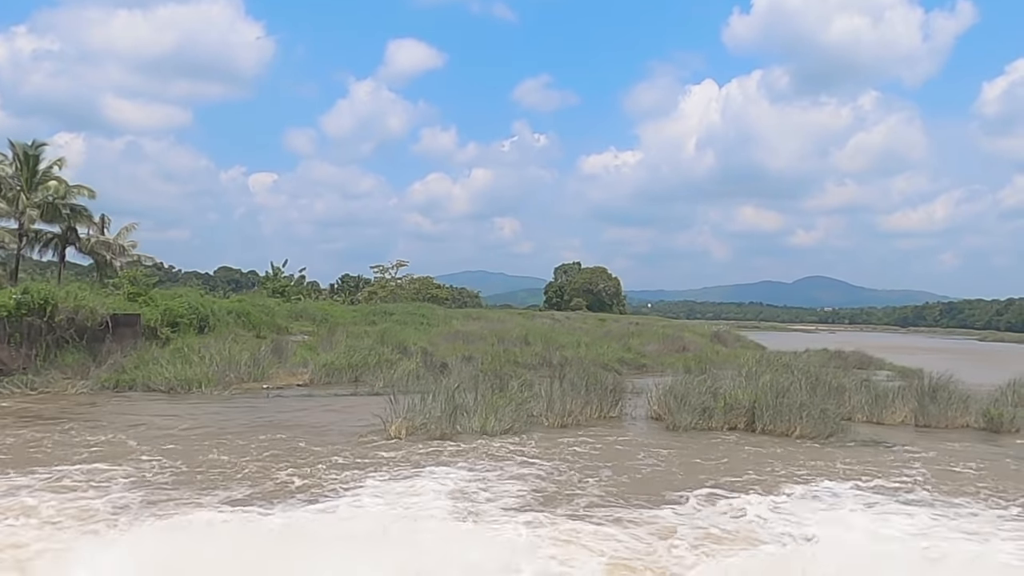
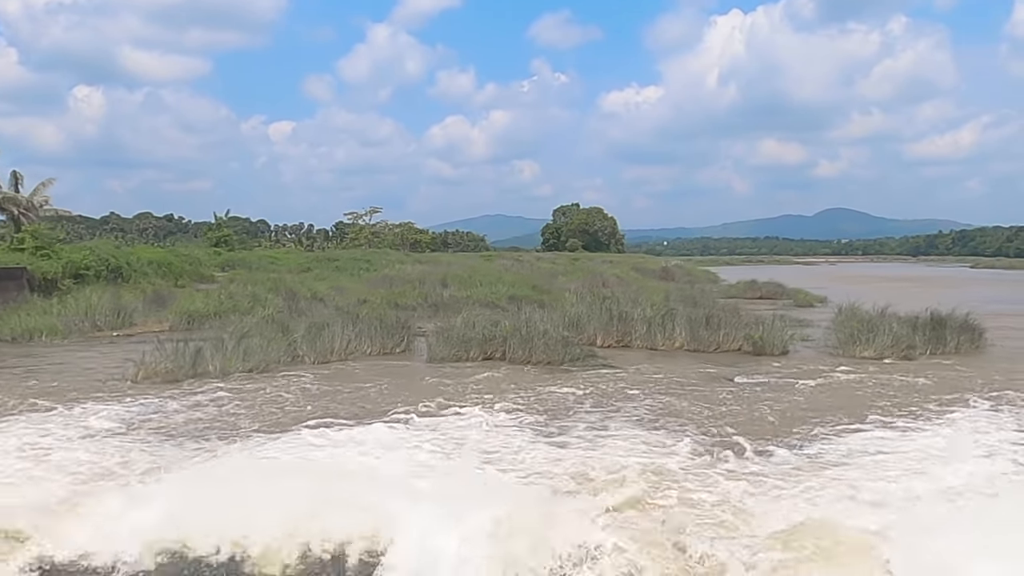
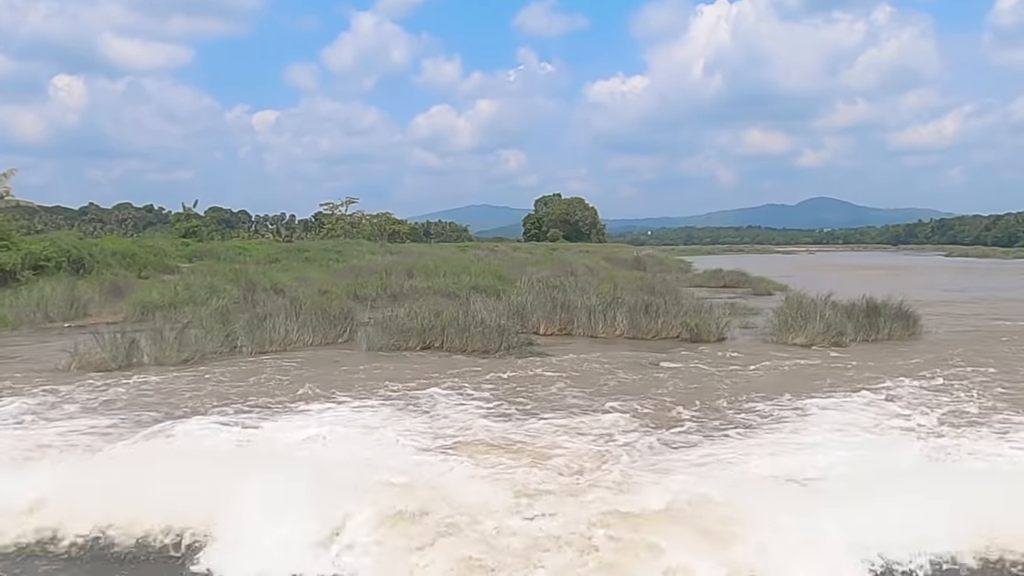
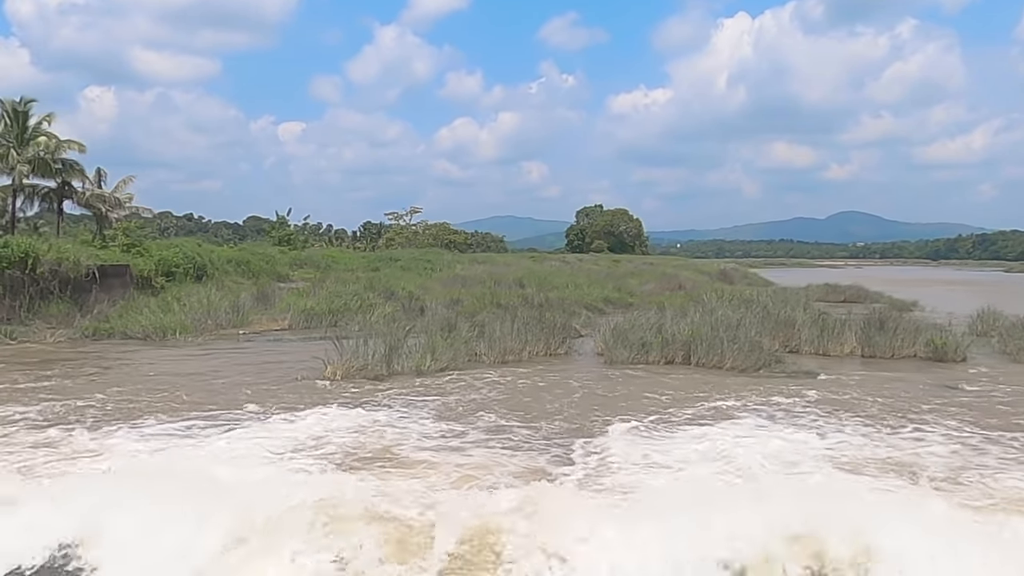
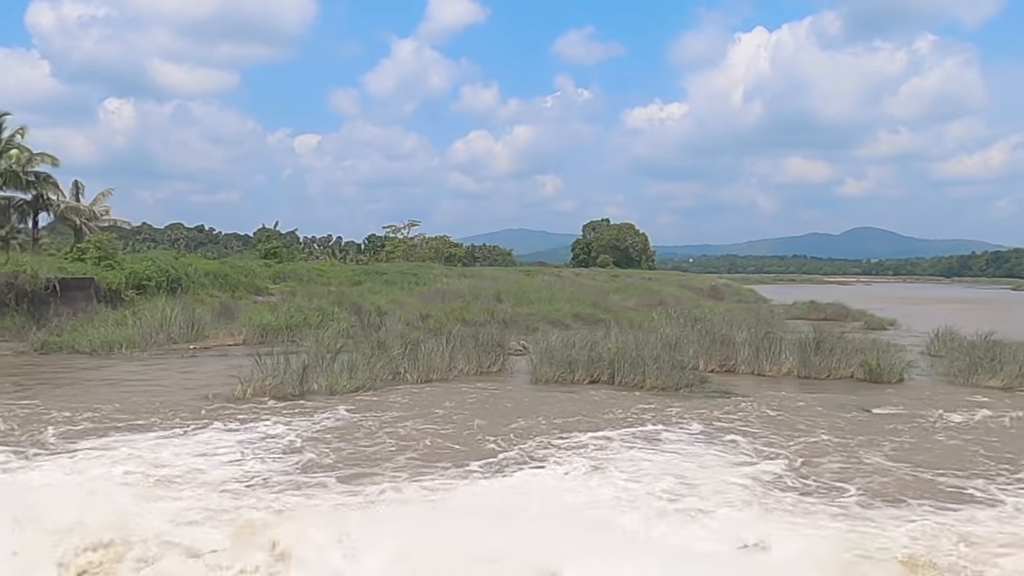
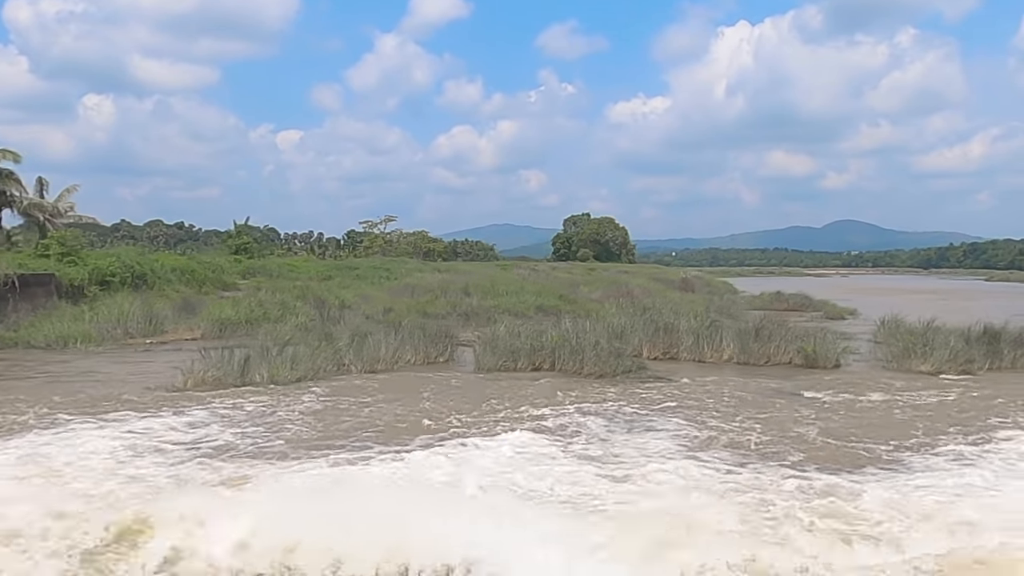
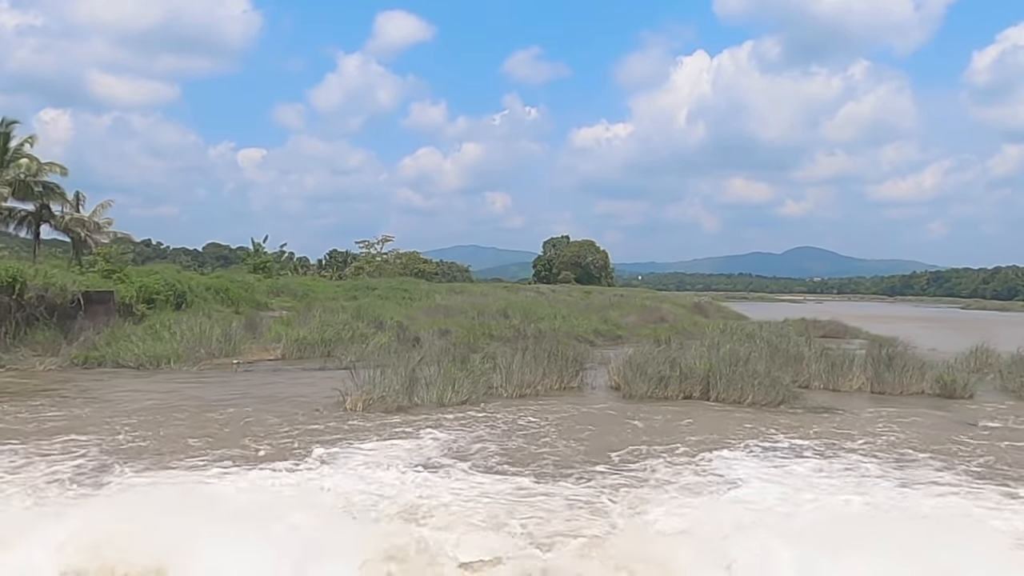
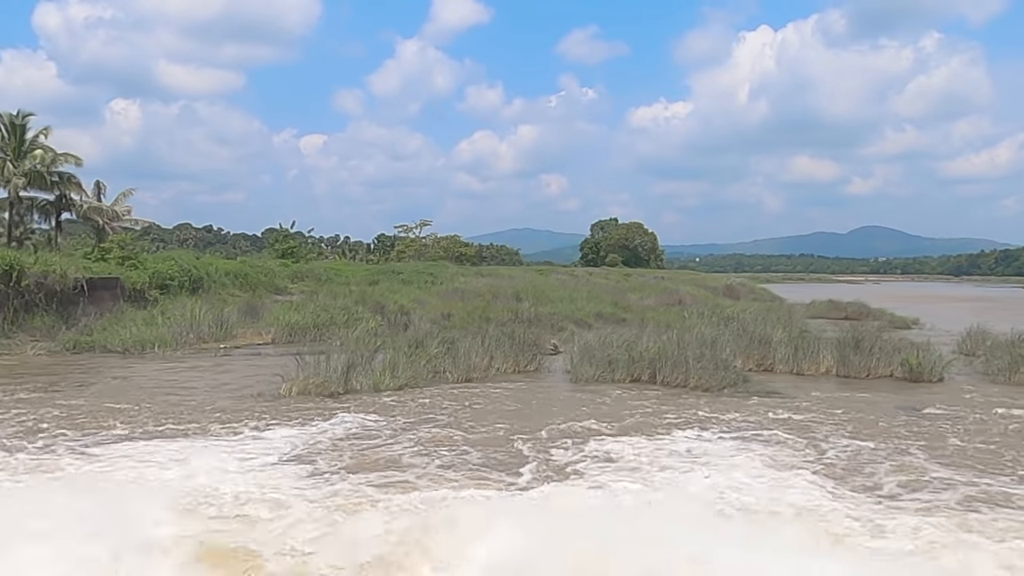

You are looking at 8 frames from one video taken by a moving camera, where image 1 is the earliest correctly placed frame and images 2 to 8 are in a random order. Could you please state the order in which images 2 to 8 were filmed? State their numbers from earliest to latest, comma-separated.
7, 4, 8, 5, 6, 2, 3
